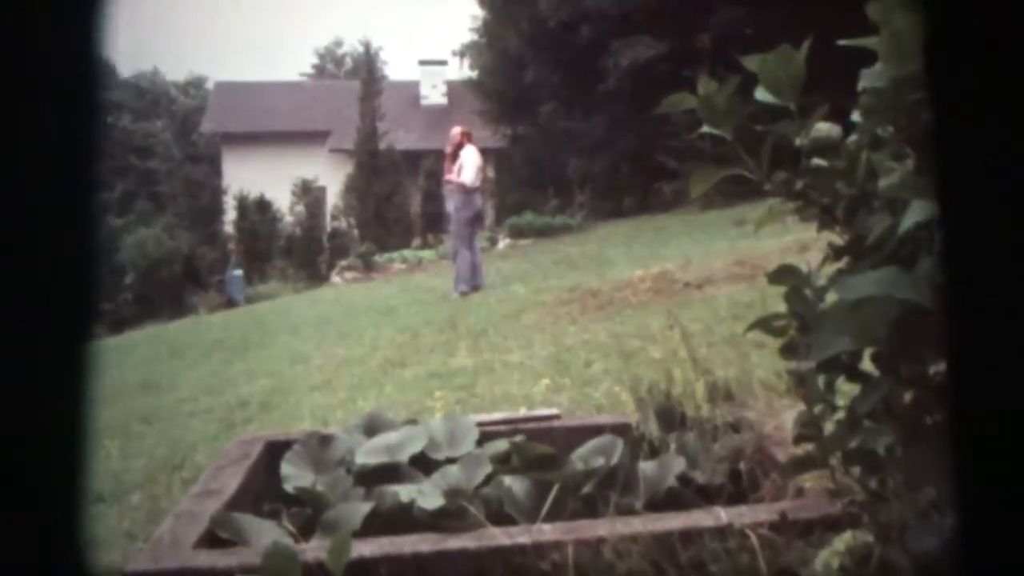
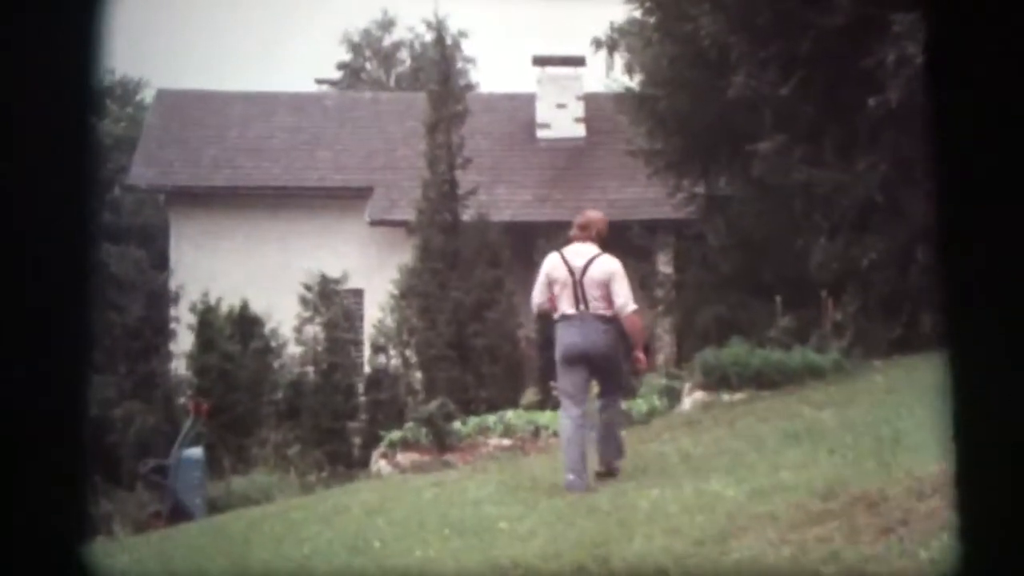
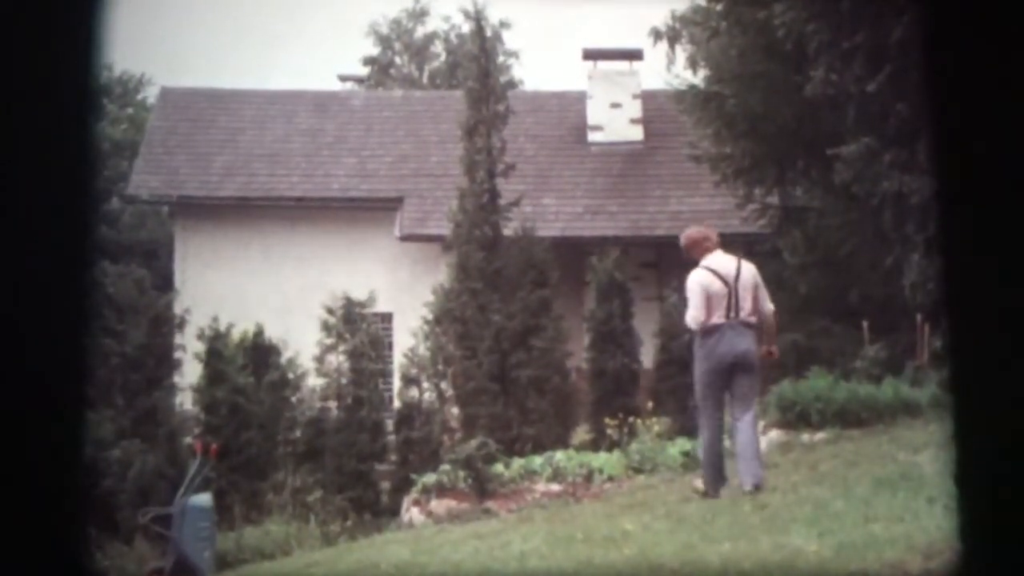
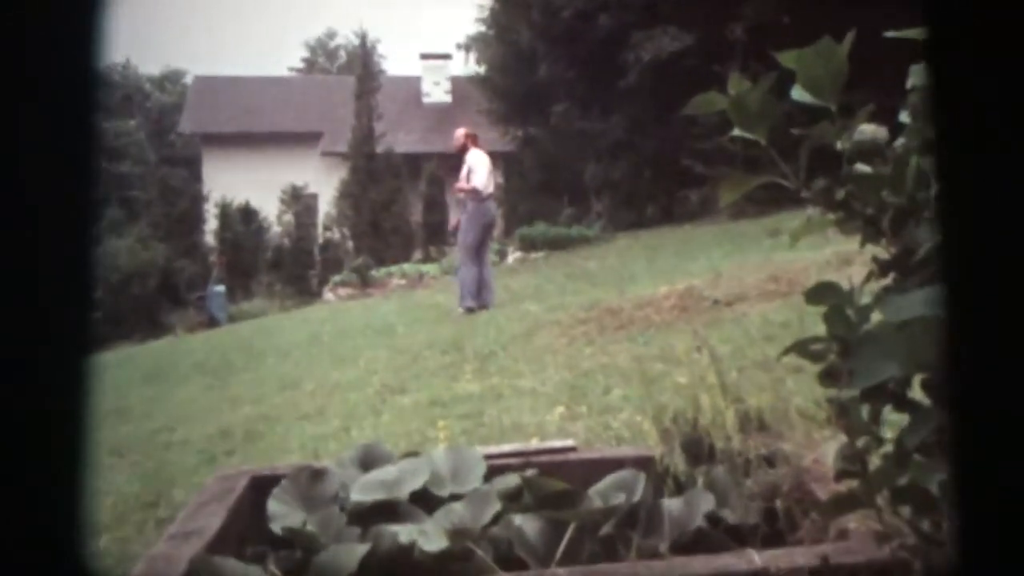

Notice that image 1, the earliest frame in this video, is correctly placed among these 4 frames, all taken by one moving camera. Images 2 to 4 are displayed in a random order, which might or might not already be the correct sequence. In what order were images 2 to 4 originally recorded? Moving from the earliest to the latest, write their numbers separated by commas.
4, 2, 3
